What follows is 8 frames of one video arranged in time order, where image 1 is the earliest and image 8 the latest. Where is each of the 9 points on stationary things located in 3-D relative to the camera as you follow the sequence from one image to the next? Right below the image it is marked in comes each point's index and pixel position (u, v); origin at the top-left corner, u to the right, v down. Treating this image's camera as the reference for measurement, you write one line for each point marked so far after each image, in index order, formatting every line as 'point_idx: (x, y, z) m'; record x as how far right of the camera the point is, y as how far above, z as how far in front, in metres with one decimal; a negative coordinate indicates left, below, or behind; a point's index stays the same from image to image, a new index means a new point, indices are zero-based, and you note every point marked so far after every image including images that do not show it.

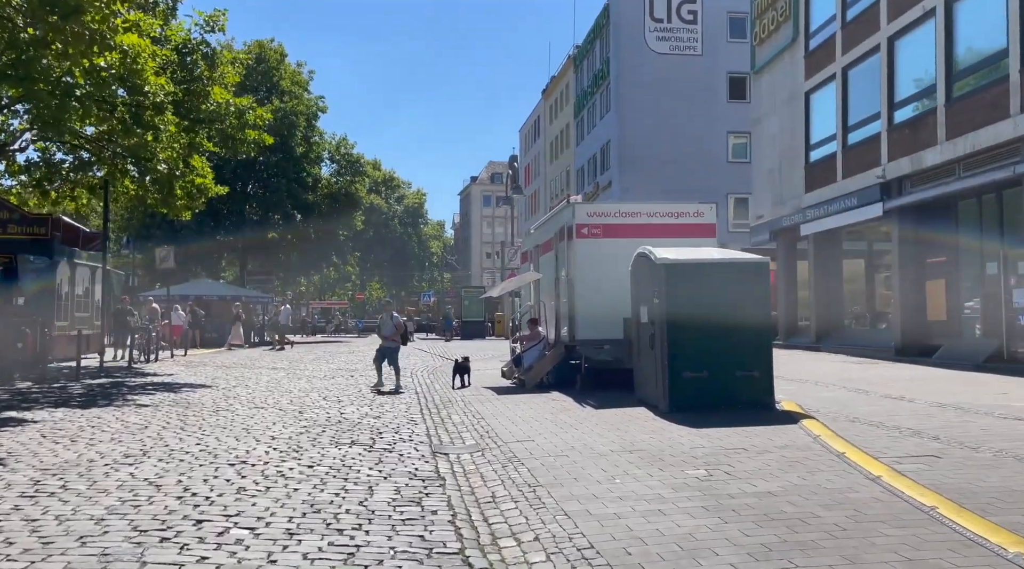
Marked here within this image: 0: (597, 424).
0: (+0.9, -1.5, +11.2) m
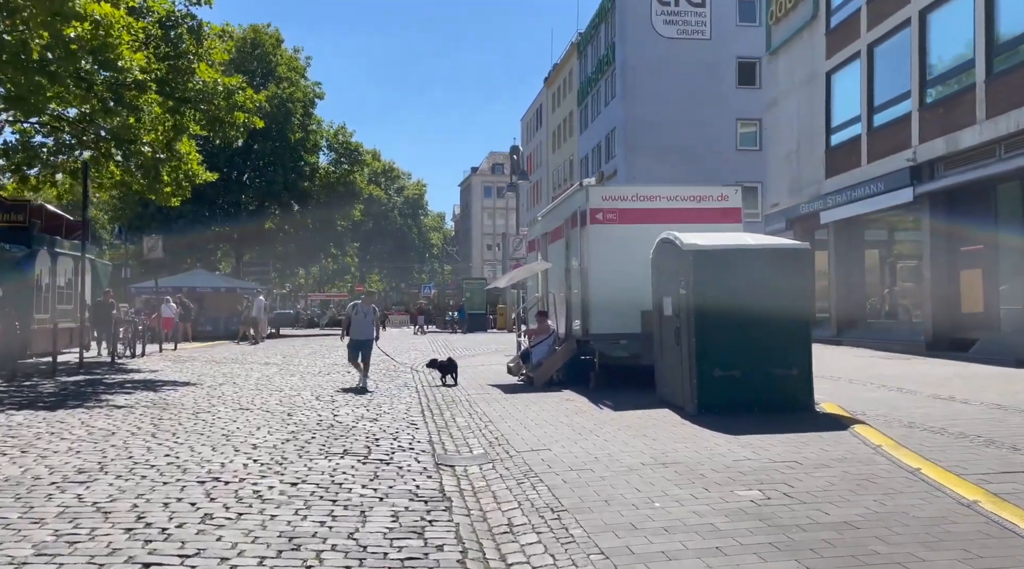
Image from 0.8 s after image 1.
0: (+1.1, -1.4, +10.0) m
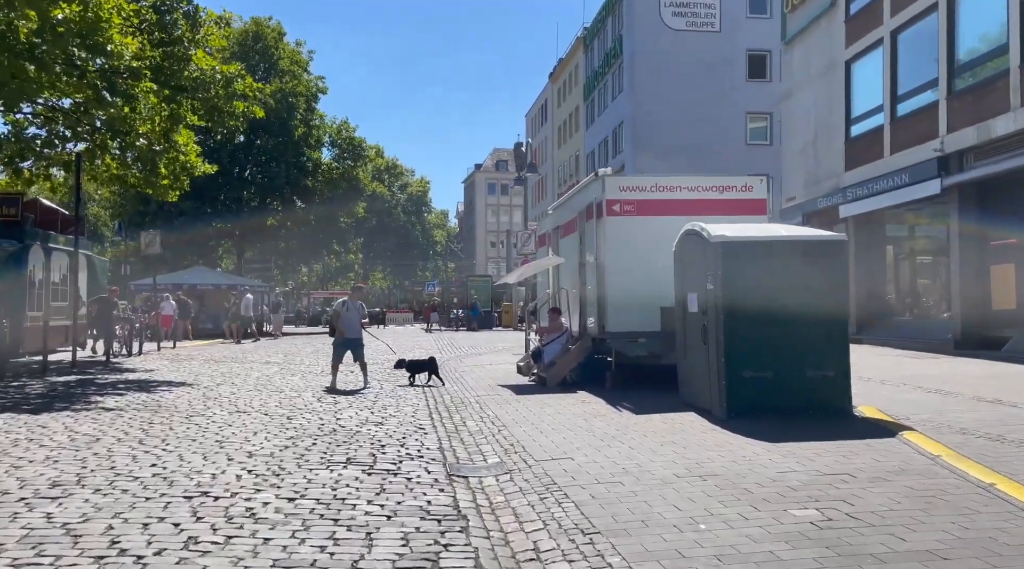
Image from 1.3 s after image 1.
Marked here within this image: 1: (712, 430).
0: (+1.2, -1.4, +9.3) m
1: (+1.9, -1.3, +9.5) m
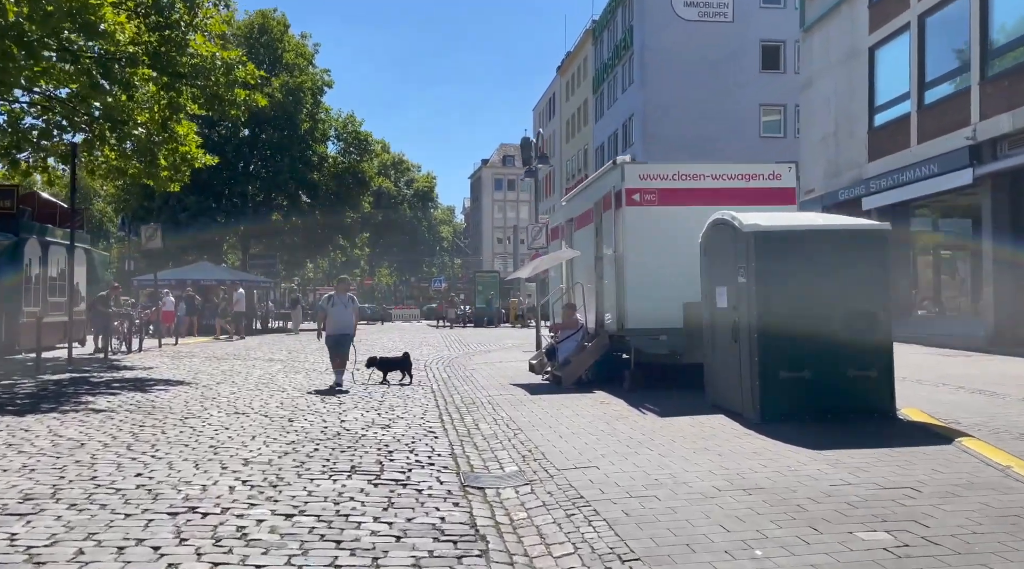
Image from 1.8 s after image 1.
0: (+1.4, -1.3, +8.5) m
1: (+2.0, -1.3, +8.8) m
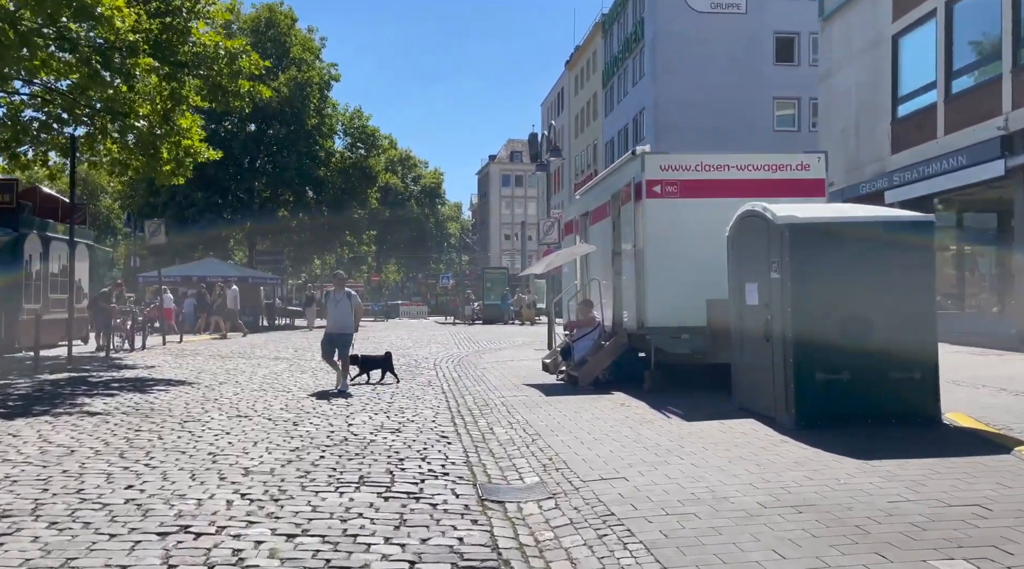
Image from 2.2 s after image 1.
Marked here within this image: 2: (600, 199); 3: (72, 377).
0: (+1.5, -1.3, +8.0) m
1: (+2.2, -1.3, +8.2) m
2: (+1.3, +1.3, +15.1) m
3: (-6.3, -1.3, +14.7) m
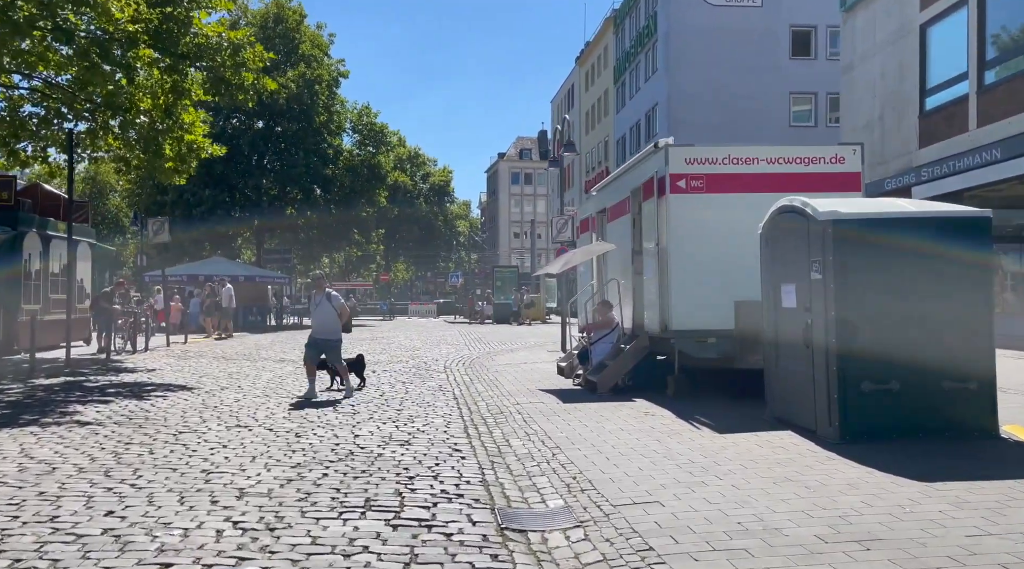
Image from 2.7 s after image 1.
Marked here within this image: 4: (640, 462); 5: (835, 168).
0: (+1.7, -1.3, +7.3) m
1: (+2.3, -1.3, +7.5) m
2: (+1.5, +1.3, +14.4) m
3: (-6.1, -1.3, +14.1) m
4: (+1.0, -1.3, +7.7) m
5: (+3.7, +1.3, +11.7) m
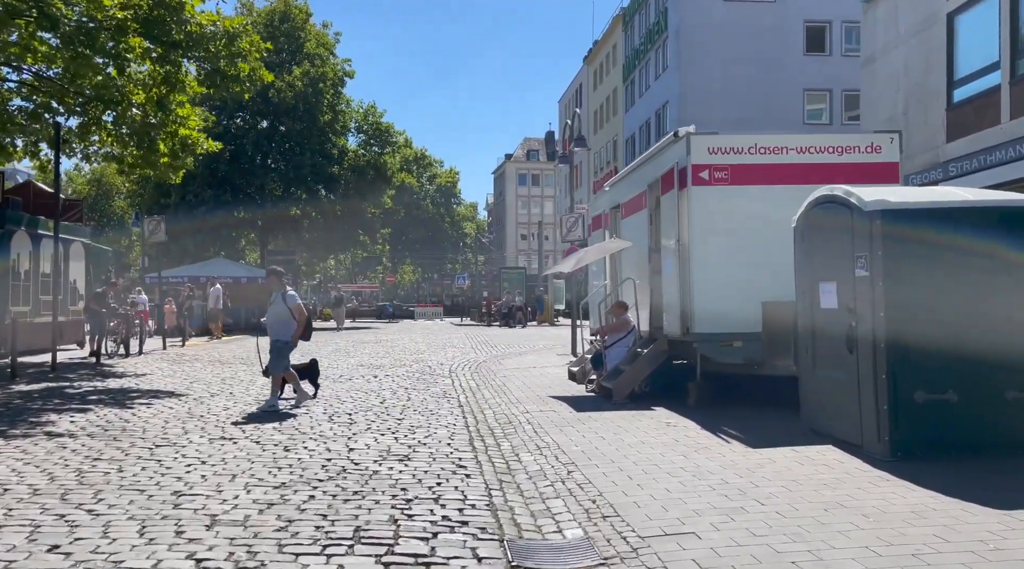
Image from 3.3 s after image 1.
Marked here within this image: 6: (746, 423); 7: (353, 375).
0: (+1.7, -1.3, +6.4) m
1: (+2.4, -1.3, +6.6) m
2: (+1.6, +1.3, +13.6) m
3: (-6.0, -1.3, +13.3) m
4: (+1.0, -1.3, +6.8) m
5: (+3.8, +1.3, +10.8) m
6: (+2.2, -1.3, +9.5) m
7: (-2.7, -1.5, +17.0) m
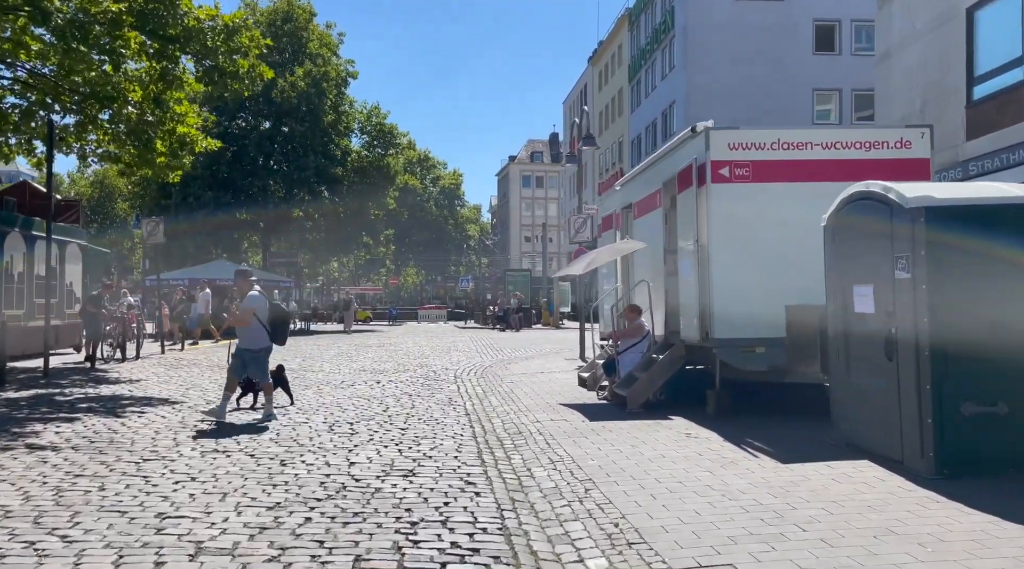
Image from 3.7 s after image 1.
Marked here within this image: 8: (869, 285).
0: (+1.8, -1.3, +5.8) m
1: (+2.5, -1.3, +6.0) m
2: (+1.7, +1.2, +13.0) m
3: (-5.9, -1.4, +12.7) m
4: (+1.1, -1.3, +6.3) m
5: (+3.9, +1.3, +10.2) m
6: (+2.3, -1.3, +8.9) m
7: (-2.5, -1.5, +16.5) m
8: (+2.6, 0.0, +7.4) m
